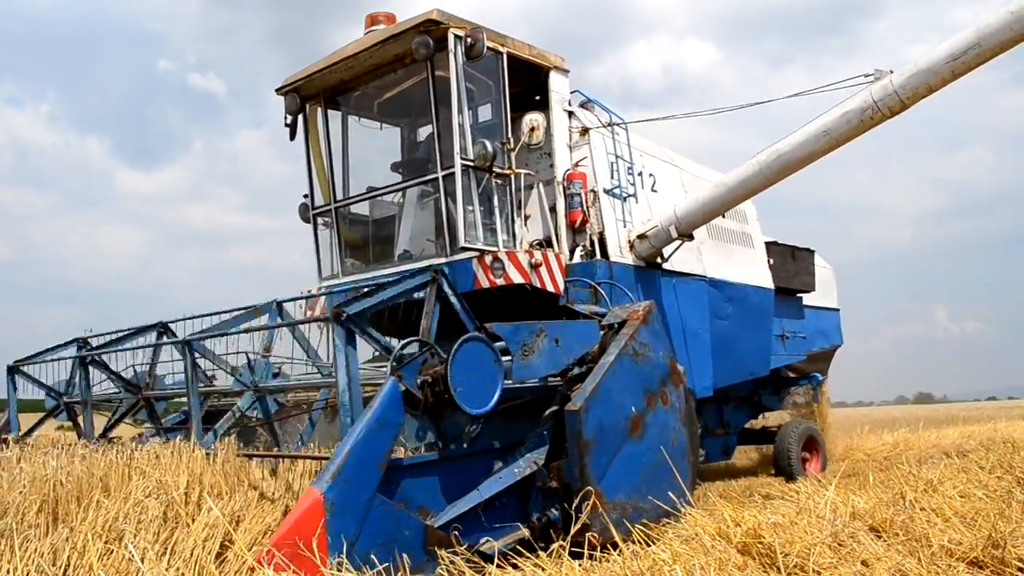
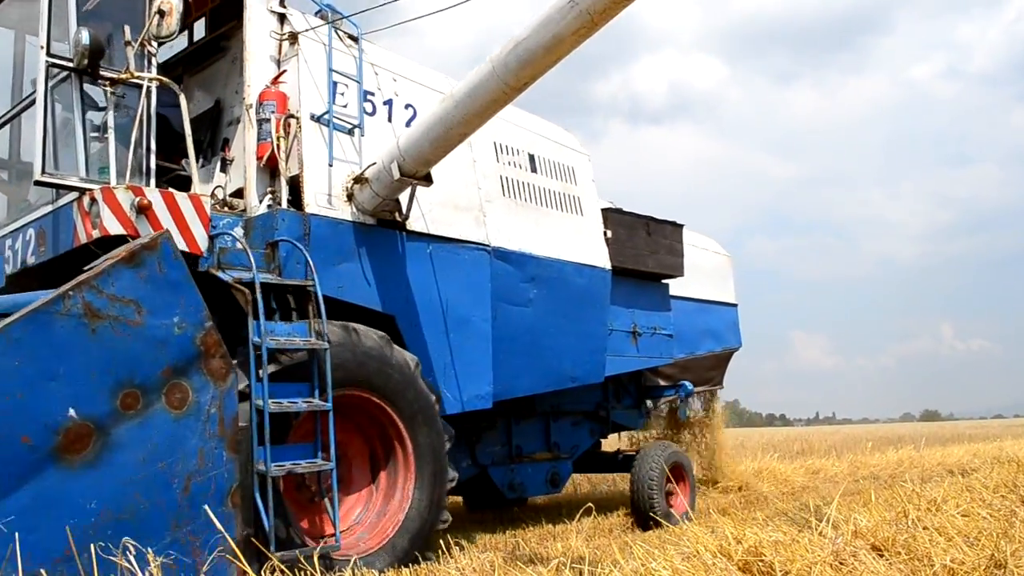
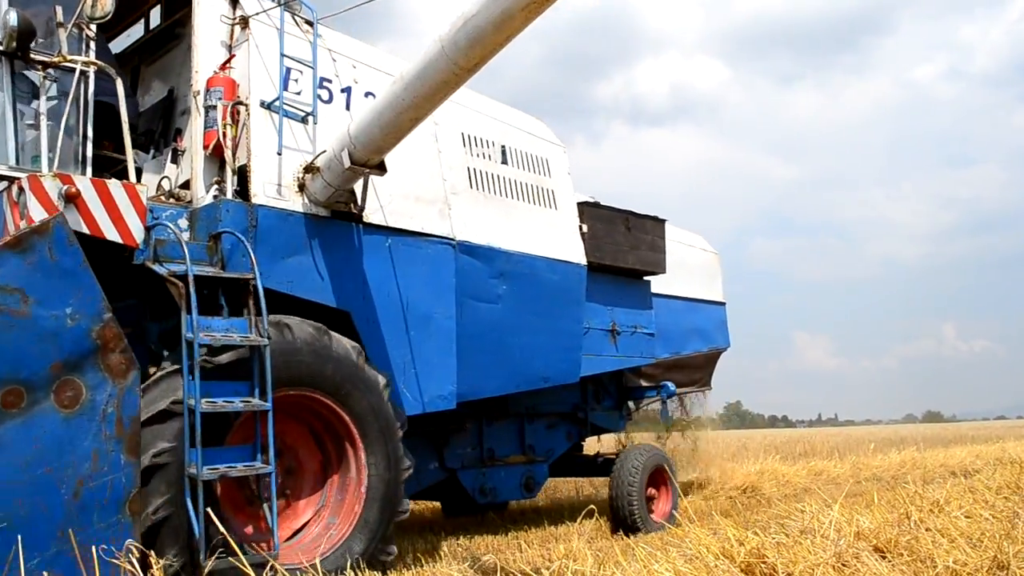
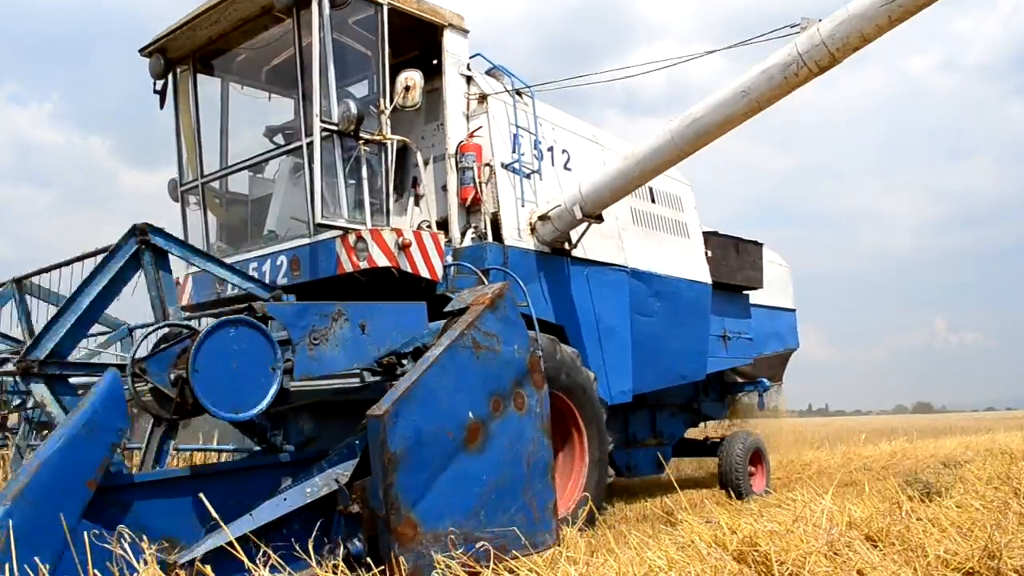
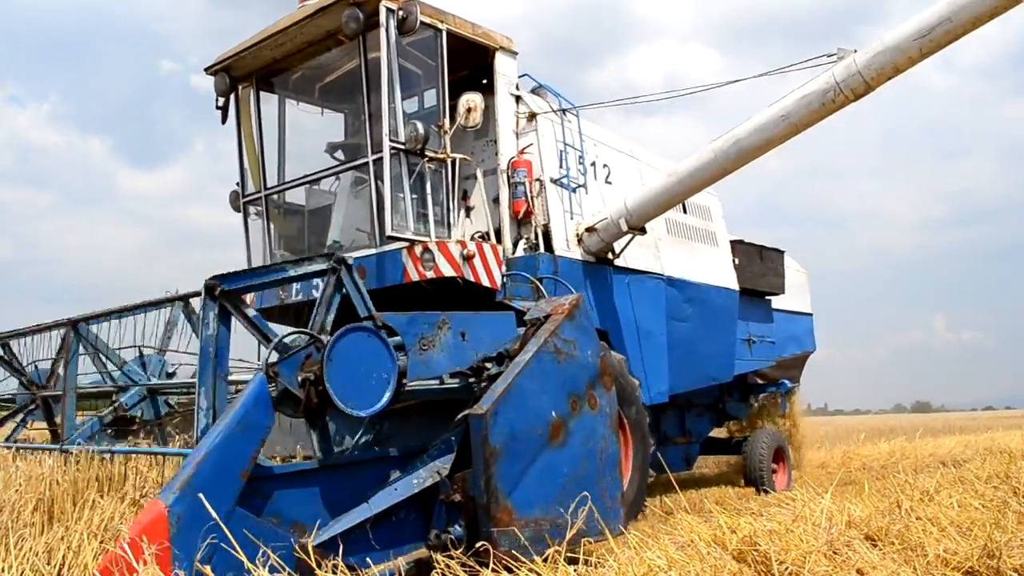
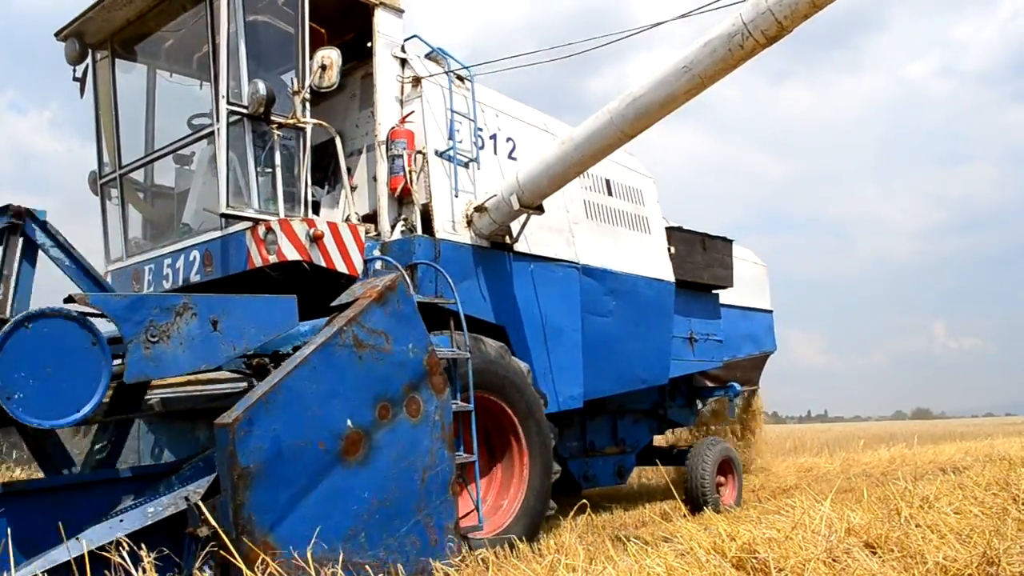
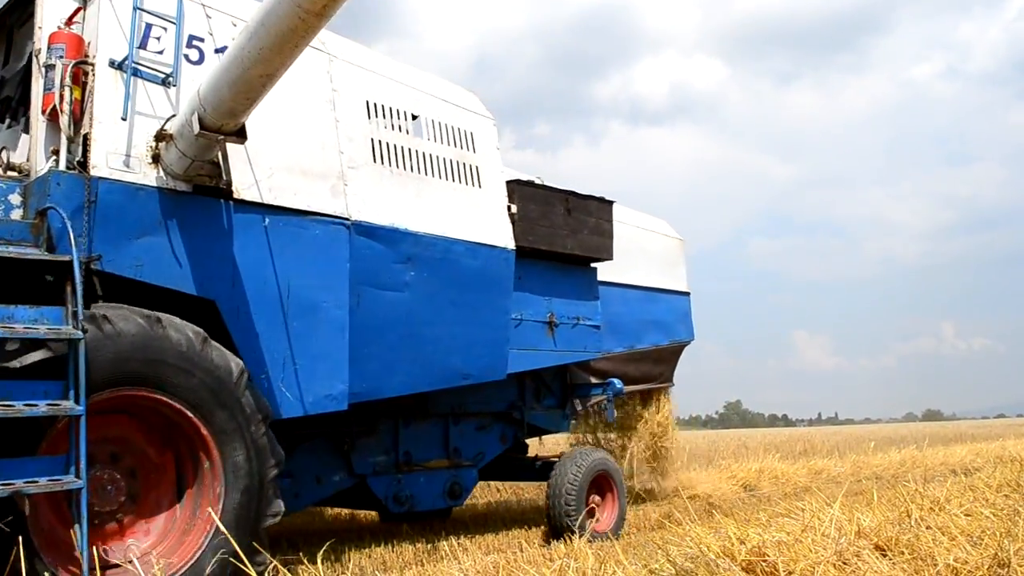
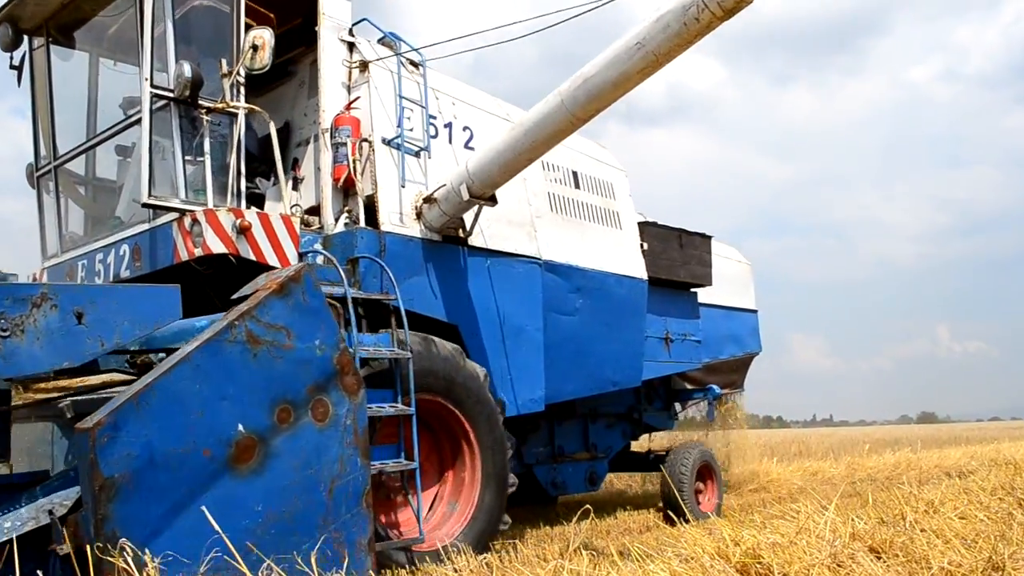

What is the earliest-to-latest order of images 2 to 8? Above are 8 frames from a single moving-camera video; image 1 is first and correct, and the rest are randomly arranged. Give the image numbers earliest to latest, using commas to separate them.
5, 4, 6, 8, 2, 3, 7
